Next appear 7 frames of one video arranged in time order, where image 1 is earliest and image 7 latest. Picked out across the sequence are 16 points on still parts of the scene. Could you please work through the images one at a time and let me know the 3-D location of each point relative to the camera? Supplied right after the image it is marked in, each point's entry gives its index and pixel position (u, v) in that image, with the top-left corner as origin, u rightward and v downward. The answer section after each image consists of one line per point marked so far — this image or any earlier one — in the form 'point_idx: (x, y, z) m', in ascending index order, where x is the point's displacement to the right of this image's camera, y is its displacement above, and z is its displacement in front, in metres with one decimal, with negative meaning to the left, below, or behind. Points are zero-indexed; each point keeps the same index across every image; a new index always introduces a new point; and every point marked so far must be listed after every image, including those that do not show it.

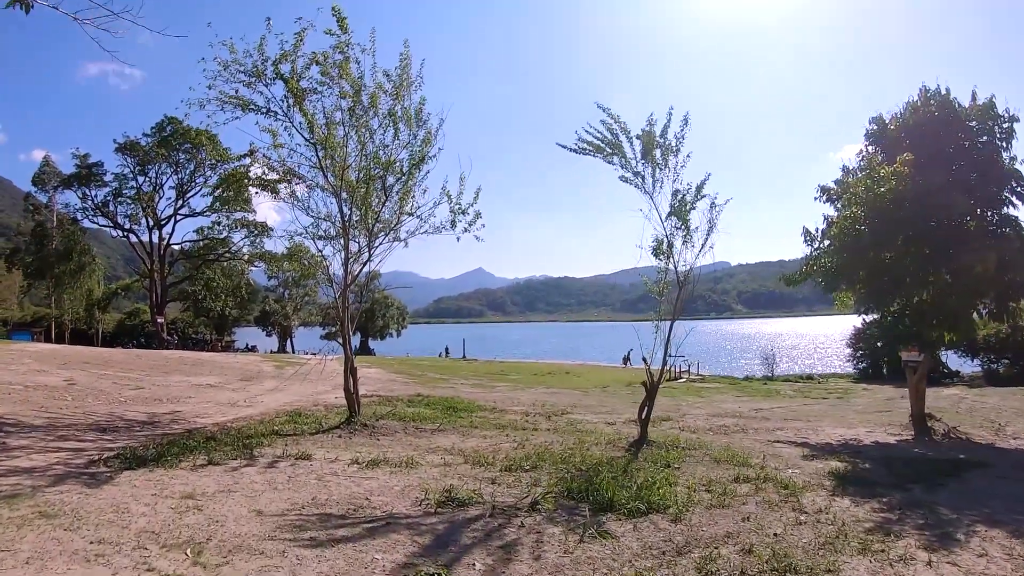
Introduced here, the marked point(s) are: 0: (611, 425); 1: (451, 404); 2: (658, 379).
0: (+2.3, -3.2, +15.1) m
1: (-1.6, -3.0, +16.6) m
2: (+2.7, -1.7, +11.6) m
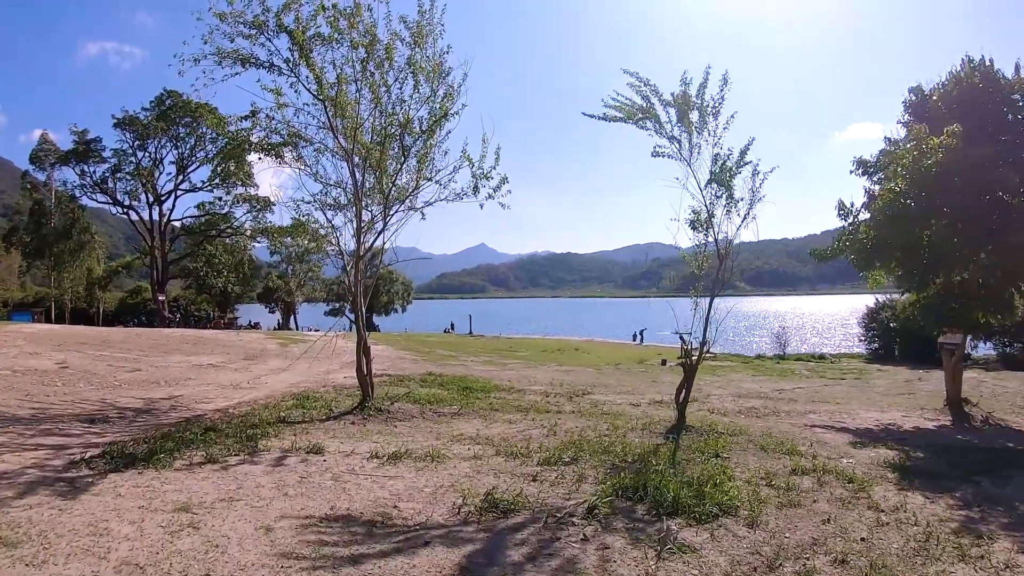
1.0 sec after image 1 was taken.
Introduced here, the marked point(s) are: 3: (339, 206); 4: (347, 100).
0: (+2.7, -2.6, +14.2) m
1: (-1.1, -2.4, +15.7) m
2: (+3.1, -1.2, +10.7) m
3: (-3.0, +1.4, +11.4) m
4: (-2.6, +3.0, +10.1) m
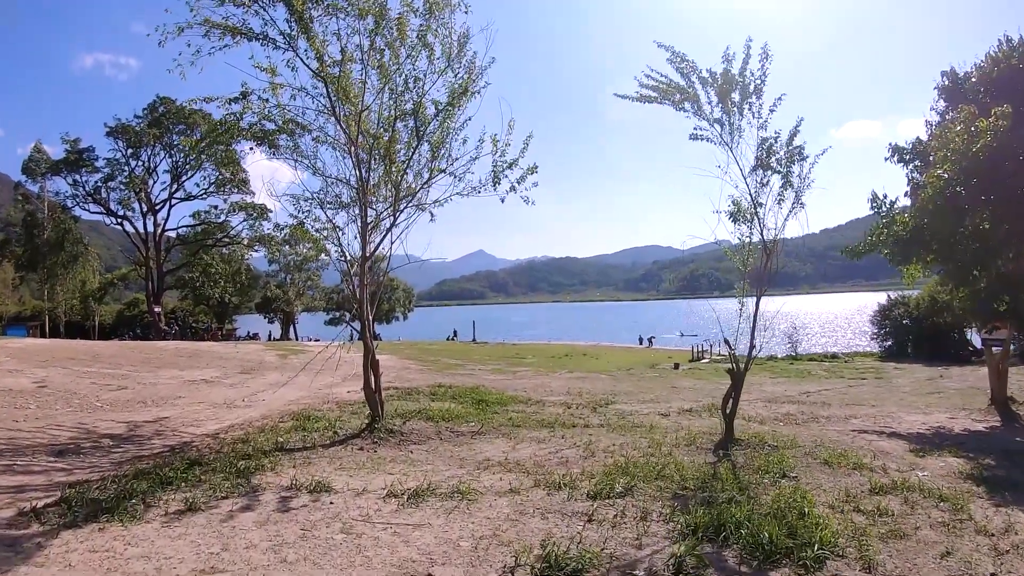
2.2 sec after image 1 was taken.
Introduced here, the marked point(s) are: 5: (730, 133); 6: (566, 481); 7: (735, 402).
0: (+3.1, -2.6, +13.1) m
1: (-0.8, -2.5, +14.6) m
2: (+3.5, -1.2, +9.6) m
3: (-2.7, +1.3, +10.3) m
4: (-2.3, +2.9, +9.0) m
5: (+3.2, +2.3, +9.4) m
6: (+0.5, -1.9, +6.5) m
7: (+3.3, -1.7, +9.6) m
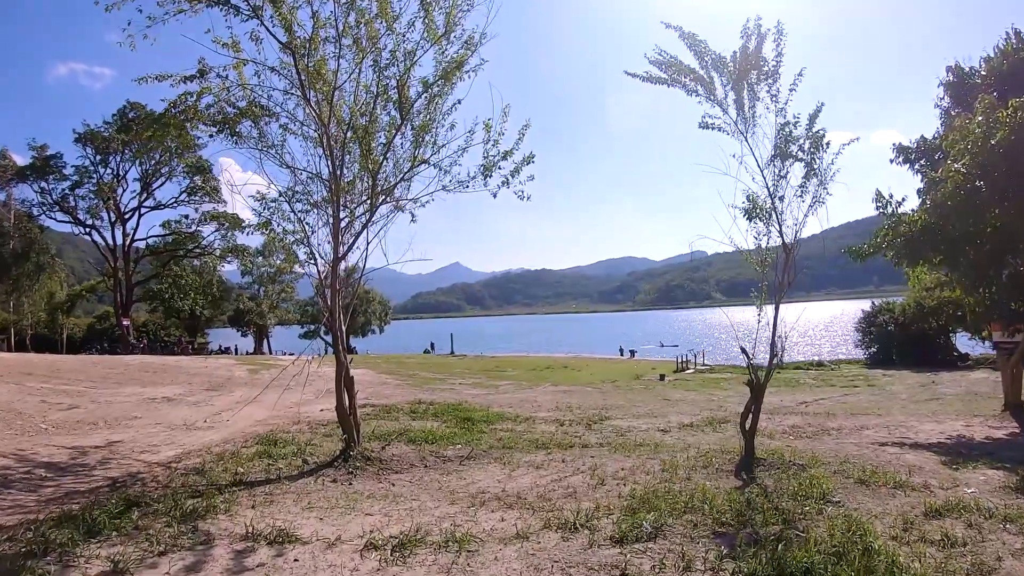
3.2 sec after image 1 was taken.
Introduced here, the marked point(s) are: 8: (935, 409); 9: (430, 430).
0: (+2.9, -2.7, +12.1) m
1: (-1.0, -2.6, +13.4) m
2: (+3.4, -1.2, +8.6) m
3: (-2.8, +1.2, +9.1) m
4: (-2.4, +2.8, +7.9) m
5: (+3.1, +2.2, +8.5) m
6: (+0.6, -1.9, +5.4) m
7: (+3.3, -1.7, +8.6) m
8: (+10.8, -3.1, +16.4) m
9: (-1.4, -2.4, +11.0) m
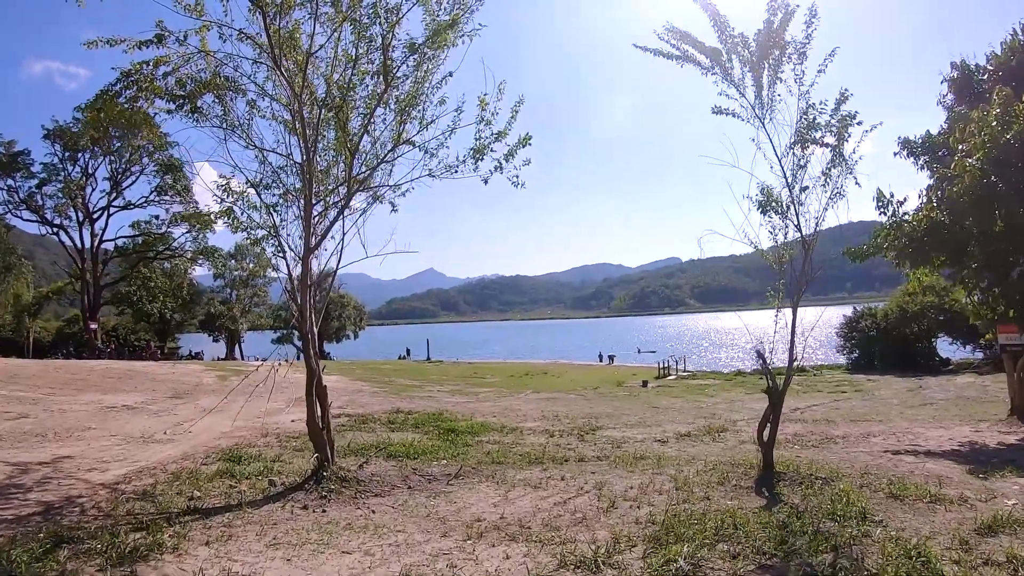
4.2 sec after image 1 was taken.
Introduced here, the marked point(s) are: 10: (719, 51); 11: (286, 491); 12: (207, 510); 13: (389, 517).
0: (+2.7, -2.7, +11.3) m
1: (-1.3, -2.6, +12.5) m
2: (+3.3, -1.2, +7.9) m
3: (-2.9, +1.2, +8.2) m
4: (-2.4, +2.8, +7.0) m
5: (+3.0, +2.2, +7.7) m
6: (+0.6, -1.9, +4.5) m
7: (+3.2, -1.7, +7.8) m
8: (+10.4, -3.2, +15.9) m
9: (-1.6, -2.4, +10.0) m
10: (+2.4, +2.8, +7.5) m
11: (-2.4, -2.2, +6.9) m
12: (-3.1, -2.2, +6.5) m
13: (-1.1, -2.1, +5.9) m
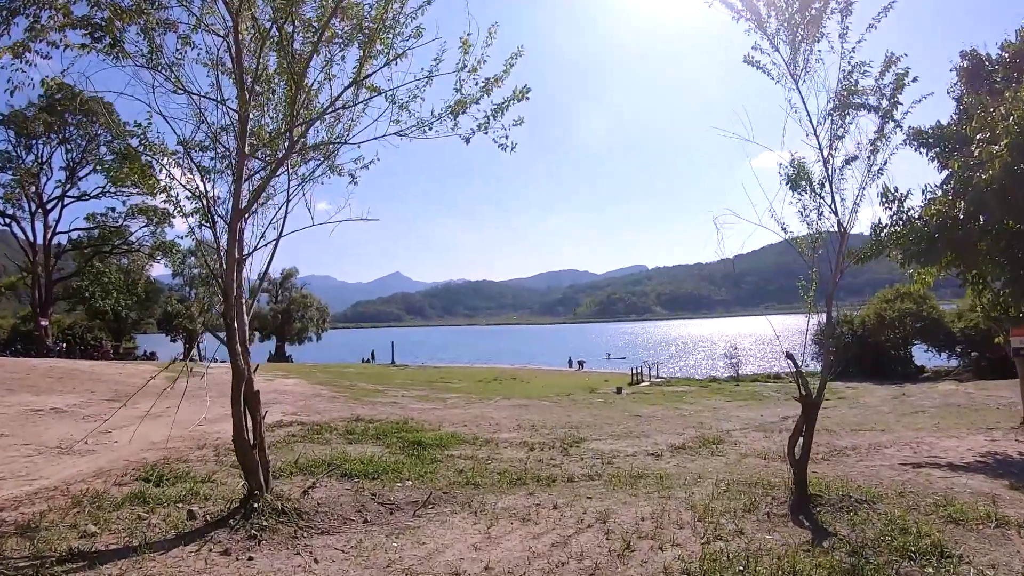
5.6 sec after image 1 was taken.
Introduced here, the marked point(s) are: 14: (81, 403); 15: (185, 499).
0: (+2.3, -2.7, +10.0) m
1: (-1.7, -2.5, +11.0) m
2: (+3.1, -1.1, +6.6) m
3: (-3.1, +1.4, +6.6) m
4: (-2.5, +3.0, +5.5) m
5: (+2.9, +2.3, +6.5) m
6: (+0.6, -1.7, +3.1) m
7: (+3.0, -1.6, +6.6) m
8: (+9.8, -3.2, +15.0) m
9: (-1.9, -2.3, +8.5) m
10: (+2.3, +2.9, +6.2) m
11: (-2.5, -2.0, +5.3) m
12: (-3.2, -2.0, +4.9) m
13: (-1.2, -1.9, +4.4) m
14: (-12.2, -3.3, +17.9) m
15: (-3.5, -2.2, +6.8) m
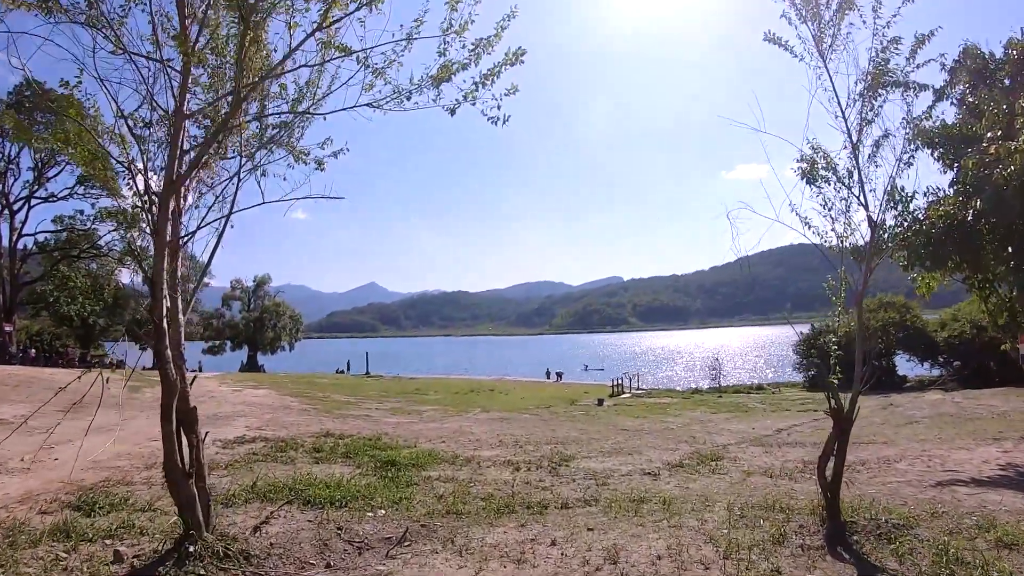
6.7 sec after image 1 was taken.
0: (+2.1, -2.7, +9.2) m
1: (-1.9, -2.6, +10.0) m
2: (+3.1, -1.1, +5.8) m
3: (-3.1, +1.5, +5.7) m
4: (-2.5, +3.1, +4.6) m
5: (+2.8, +2.3, +5.8) m
6: (+0.7, -1.7, +2.3) m
7: (+2.9, -1.6, +5.8) m
8: (+9.4, -3.4, +14.4) m
9: (-2.0, -2.3, +7.5) m
10: (+2.2, +2.9, +5.5) m
11: (-2.6, -1.9, +4.3) m
12: (-3.2, -1.9, +3.9) m
13: (-1.2, -1.8, +3.5) m
14: (-12.7, -3.4, +16.5) m
15: (-3.6, -2.2, +5.8) m
